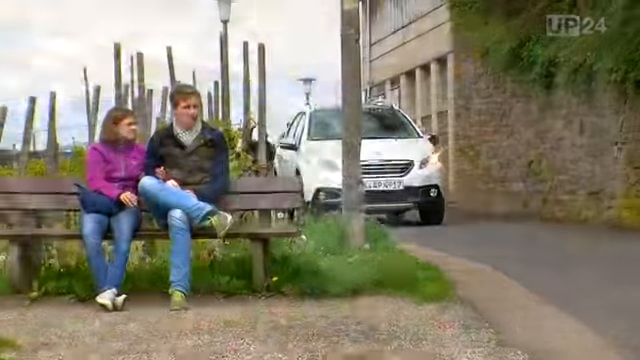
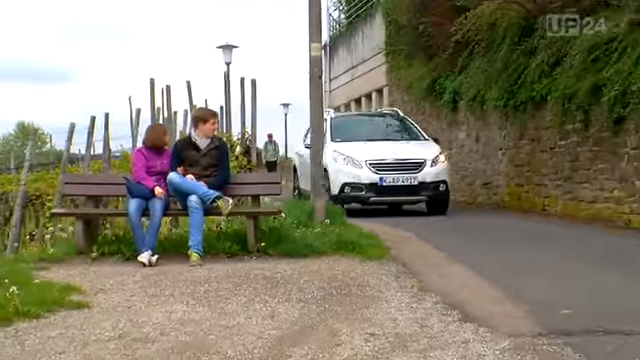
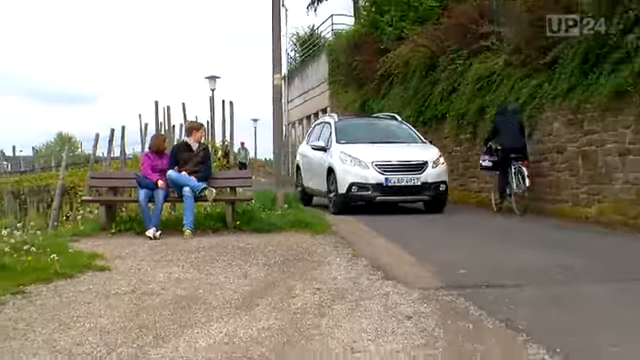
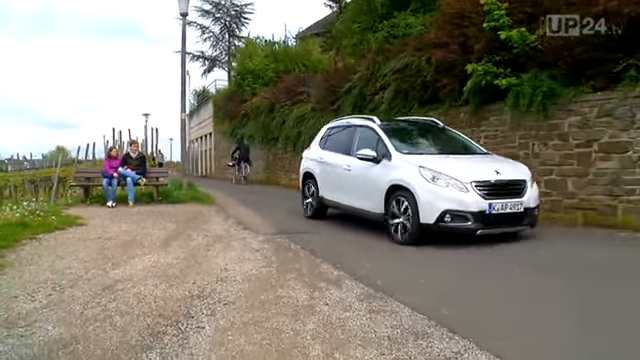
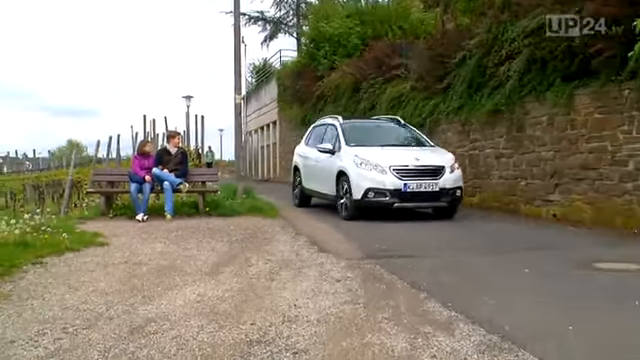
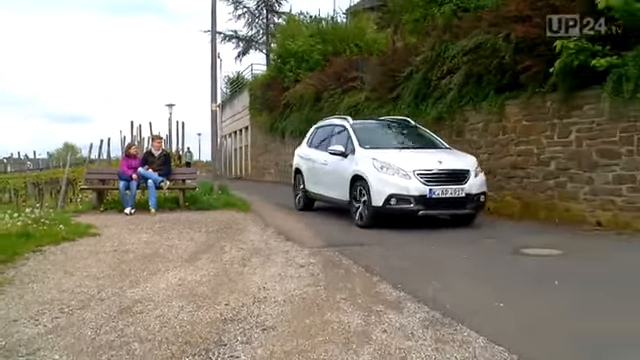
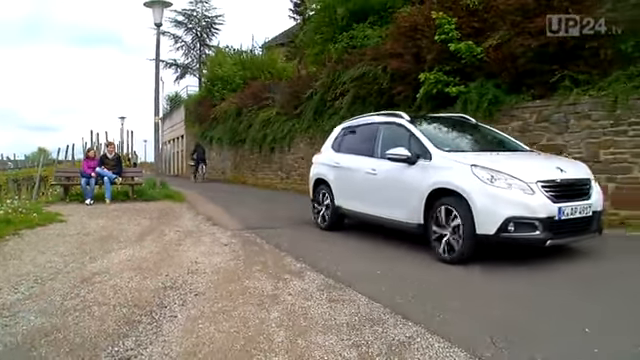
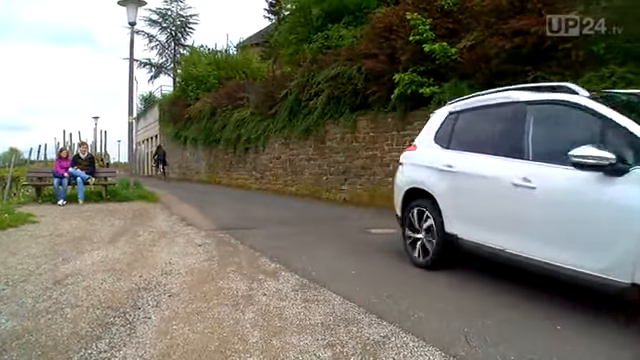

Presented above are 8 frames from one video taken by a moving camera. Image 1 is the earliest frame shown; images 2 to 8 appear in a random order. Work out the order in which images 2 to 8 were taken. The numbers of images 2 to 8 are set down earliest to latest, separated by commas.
2, 3, 5, 6, 4, 7, 8
